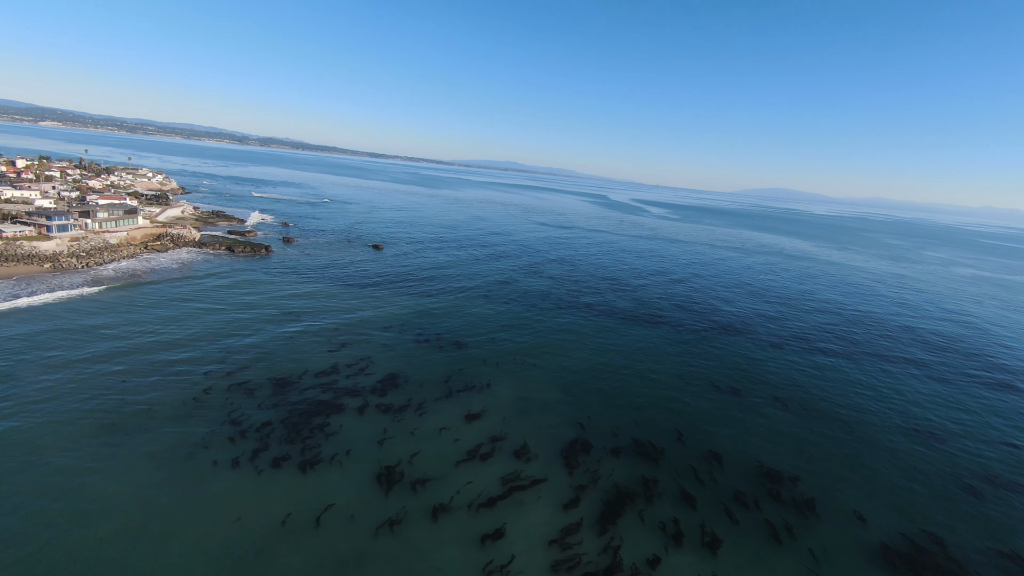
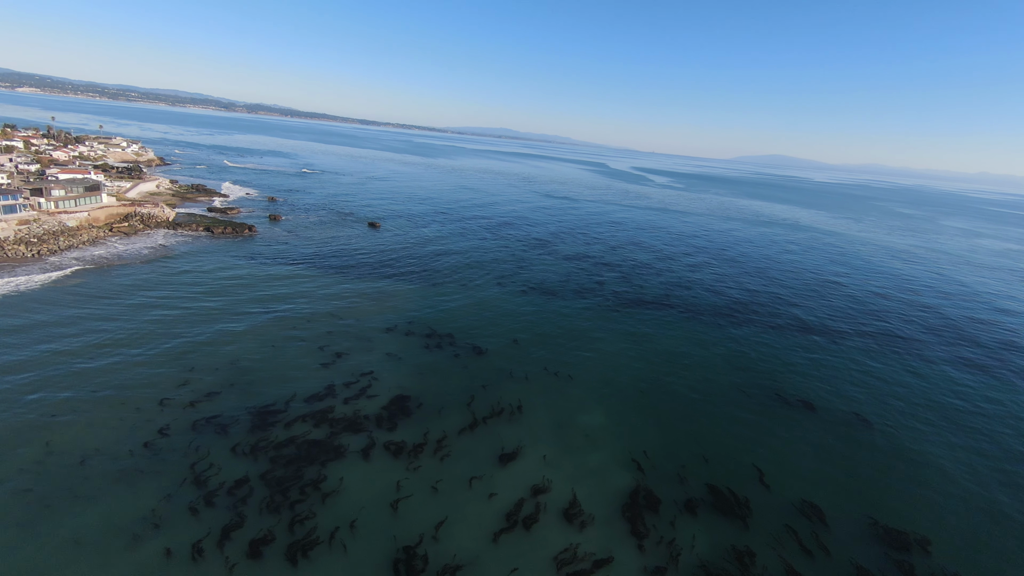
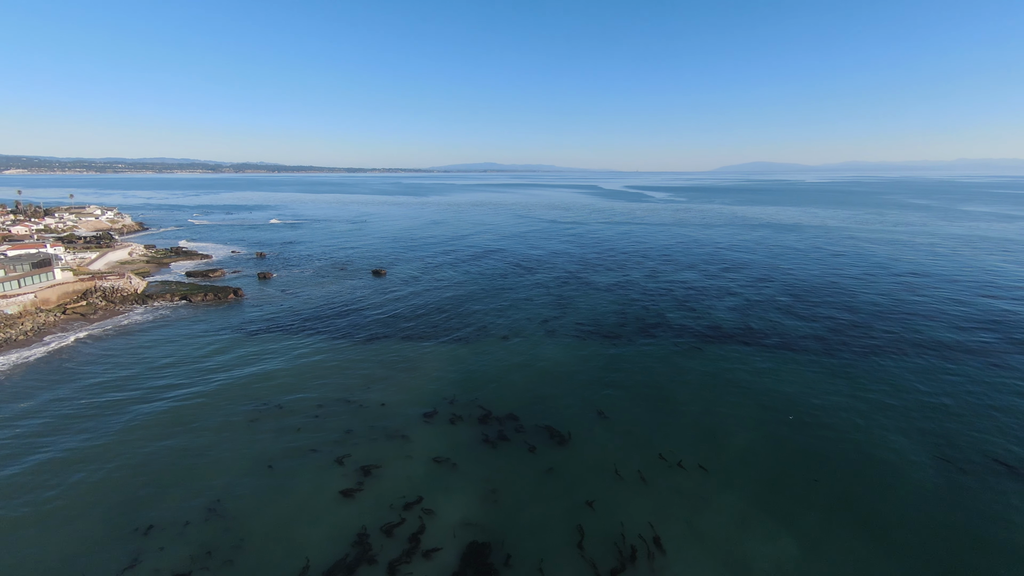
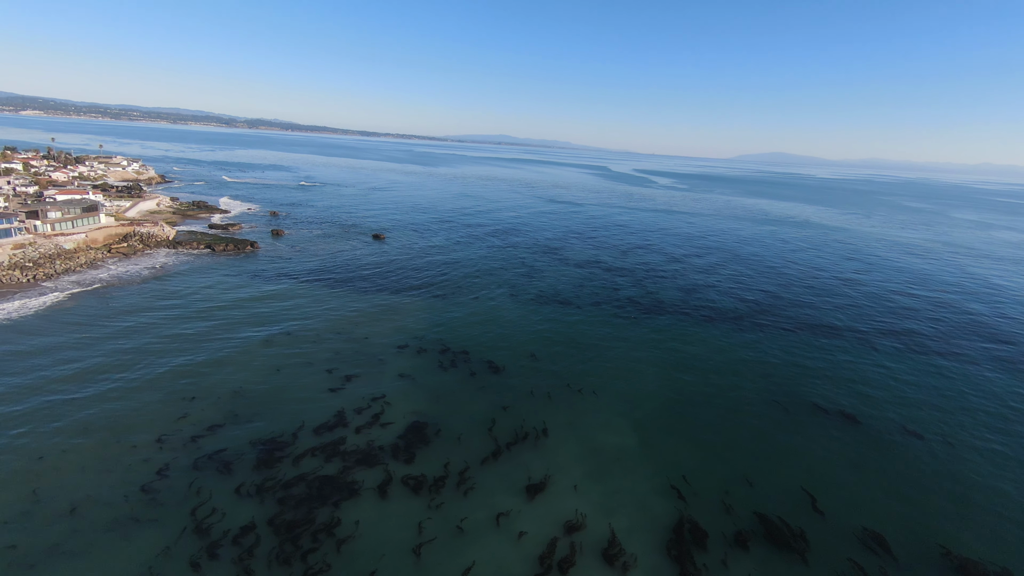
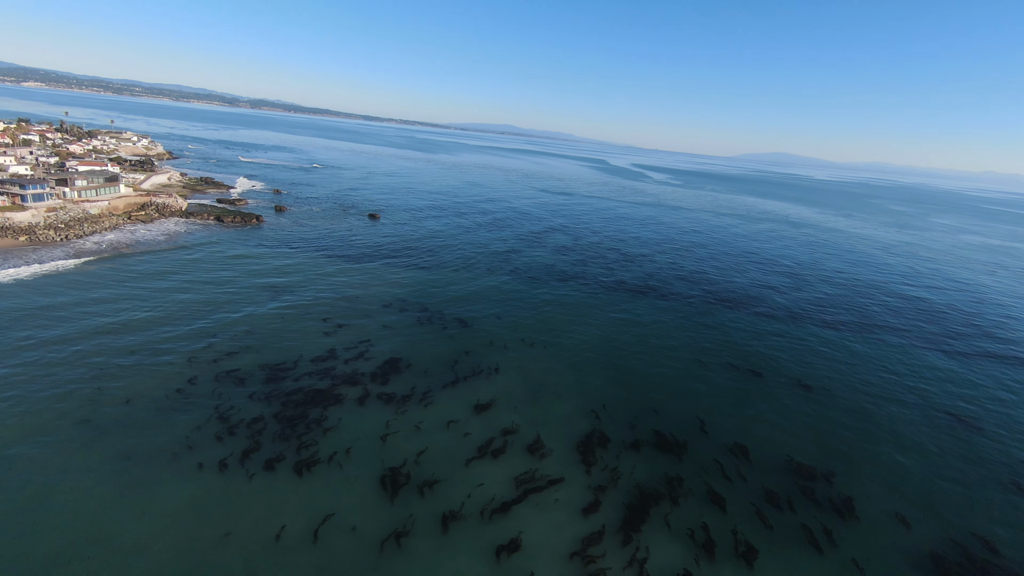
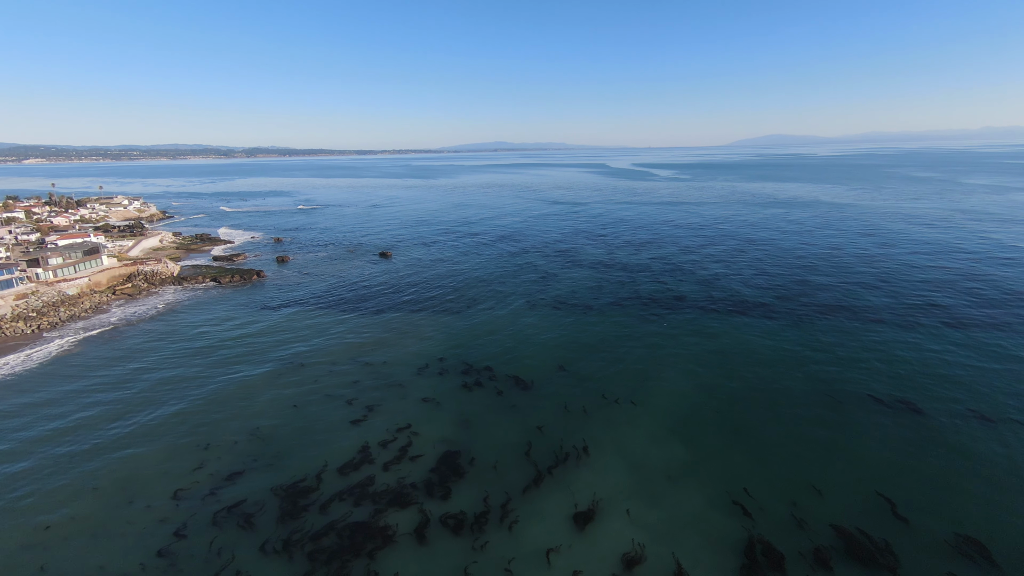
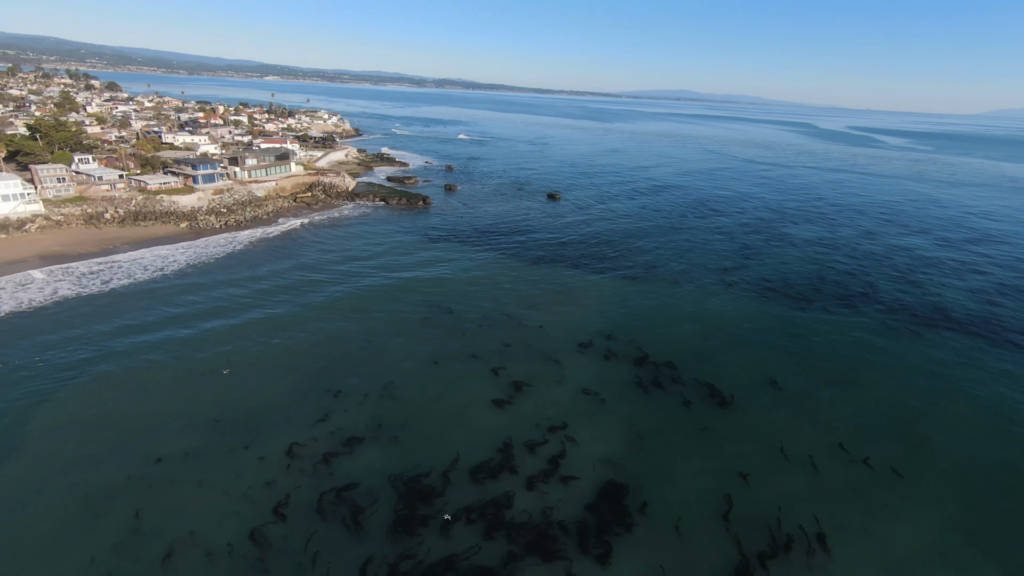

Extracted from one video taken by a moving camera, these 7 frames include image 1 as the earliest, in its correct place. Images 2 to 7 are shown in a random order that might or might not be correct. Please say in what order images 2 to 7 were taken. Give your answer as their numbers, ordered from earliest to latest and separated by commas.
5, 2, 4, 6, 3, 7
